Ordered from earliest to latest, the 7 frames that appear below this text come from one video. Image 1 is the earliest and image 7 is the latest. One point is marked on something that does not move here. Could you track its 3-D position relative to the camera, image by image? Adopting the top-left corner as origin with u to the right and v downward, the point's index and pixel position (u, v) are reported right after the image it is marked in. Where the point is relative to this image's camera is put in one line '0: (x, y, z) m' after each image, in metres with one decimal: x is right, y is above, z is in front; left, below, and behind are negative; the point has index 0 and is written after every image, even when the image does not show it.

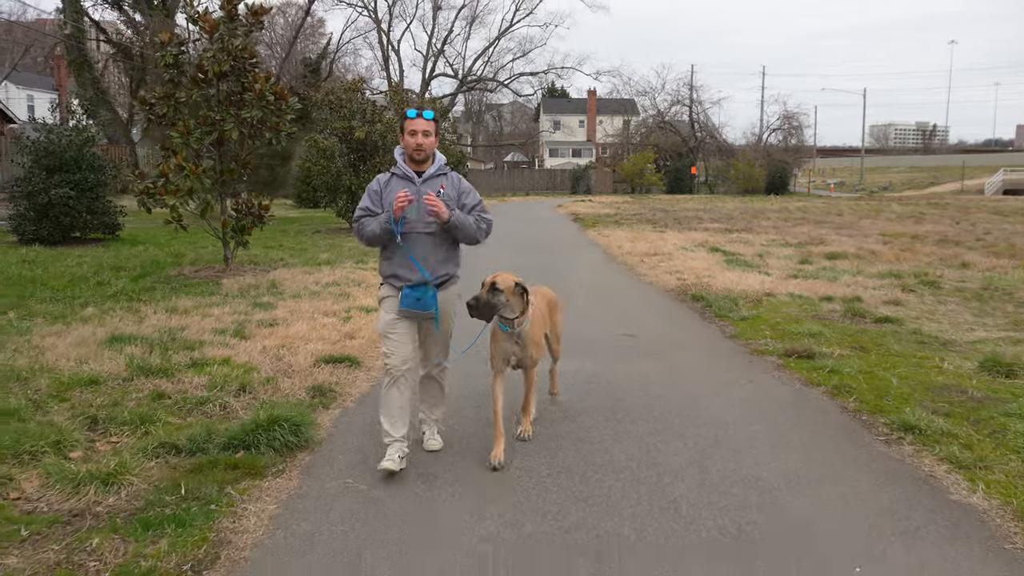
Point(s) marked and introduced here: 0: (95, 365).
0: (-3.0, -0.6, +5.7) m
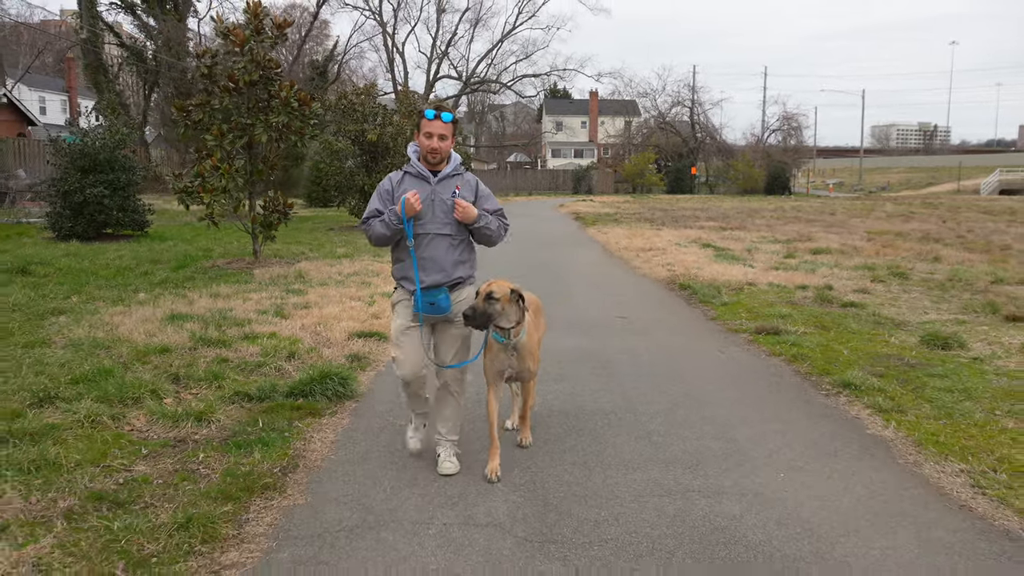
0: (-3.0, -0.4, +6.7) m
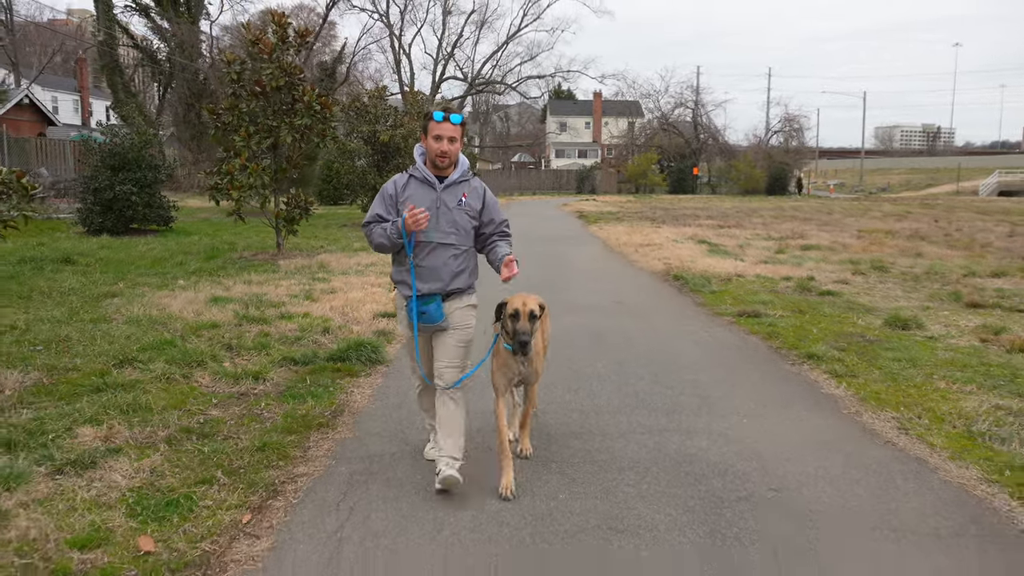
0: (-2.9, -0.3, +7.6) m
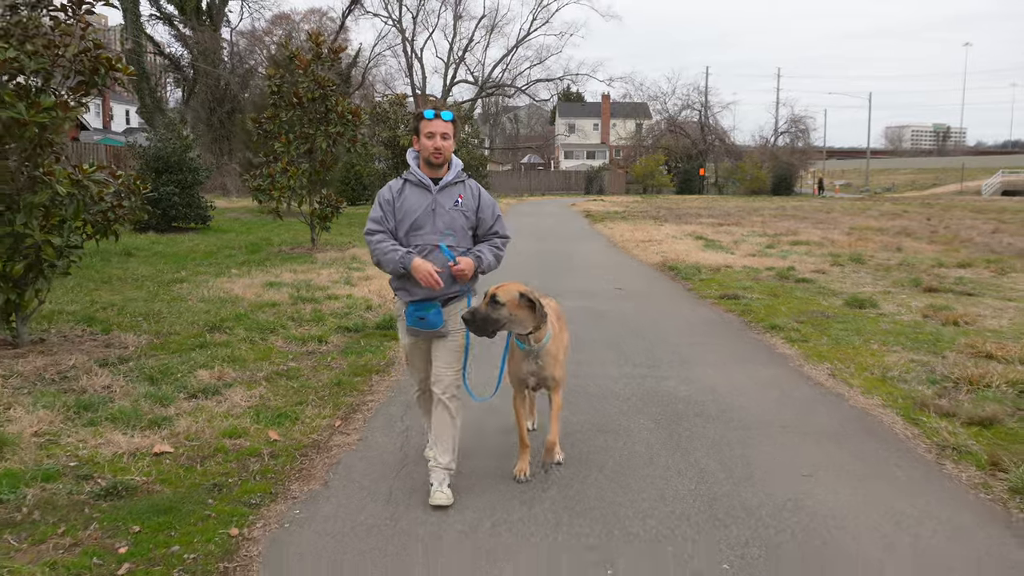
0: (-2.7, -0.1, +8.9) m
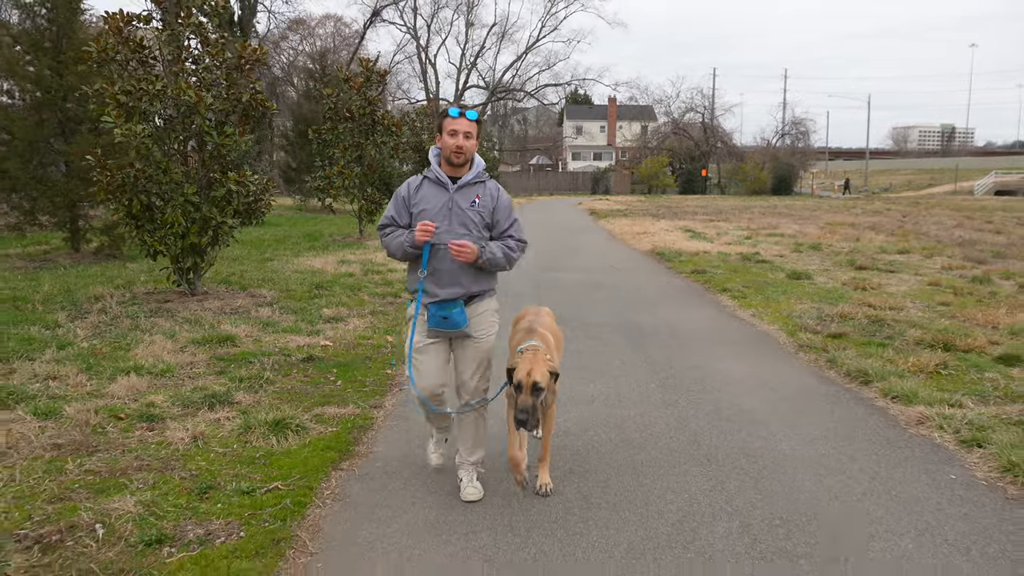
0: (-2.5, +0.3, +11.7) m
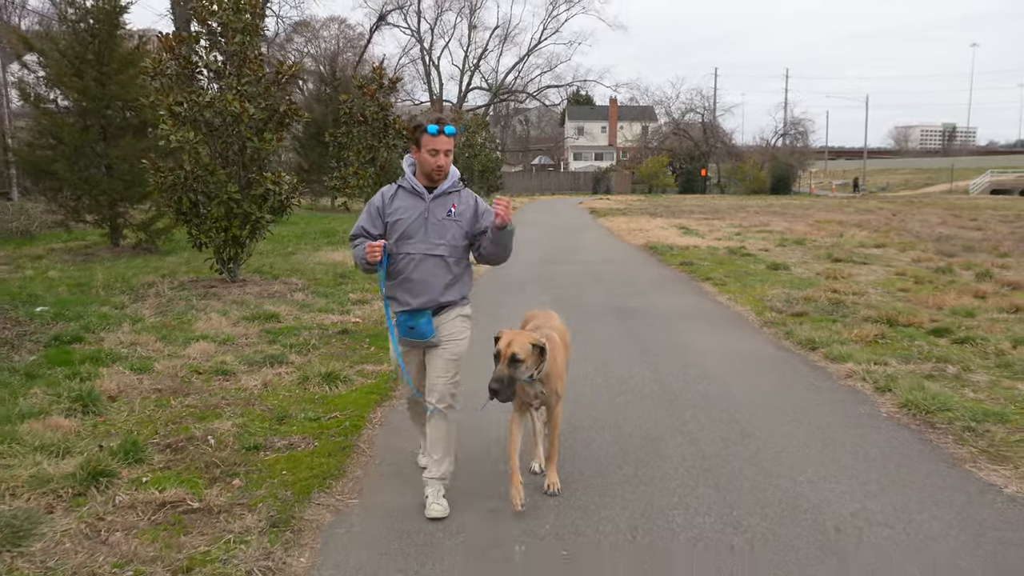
0: (-2.4, +0.4, +12.8) m
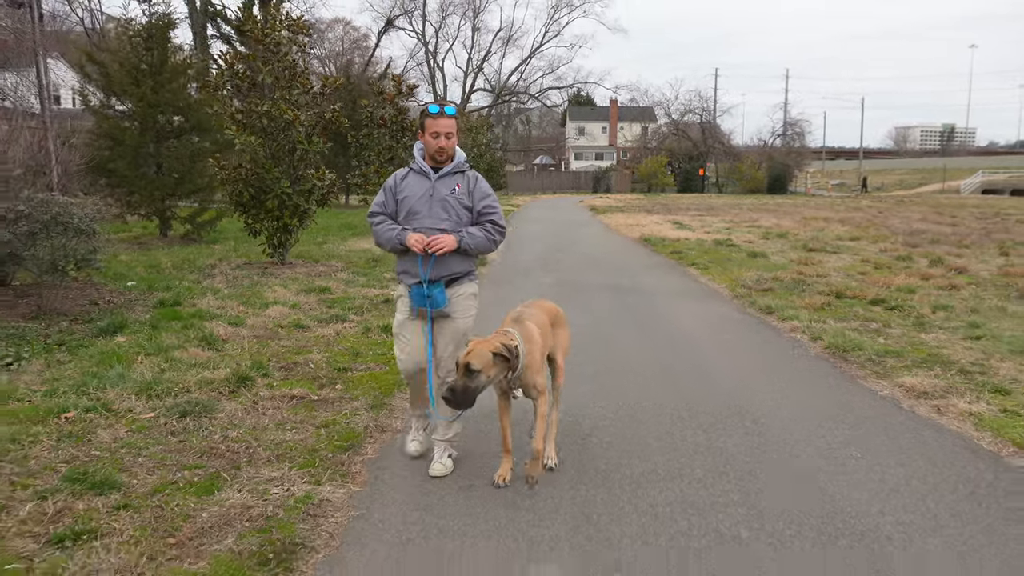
0: (-2.3, +0.7, +14.4) m
